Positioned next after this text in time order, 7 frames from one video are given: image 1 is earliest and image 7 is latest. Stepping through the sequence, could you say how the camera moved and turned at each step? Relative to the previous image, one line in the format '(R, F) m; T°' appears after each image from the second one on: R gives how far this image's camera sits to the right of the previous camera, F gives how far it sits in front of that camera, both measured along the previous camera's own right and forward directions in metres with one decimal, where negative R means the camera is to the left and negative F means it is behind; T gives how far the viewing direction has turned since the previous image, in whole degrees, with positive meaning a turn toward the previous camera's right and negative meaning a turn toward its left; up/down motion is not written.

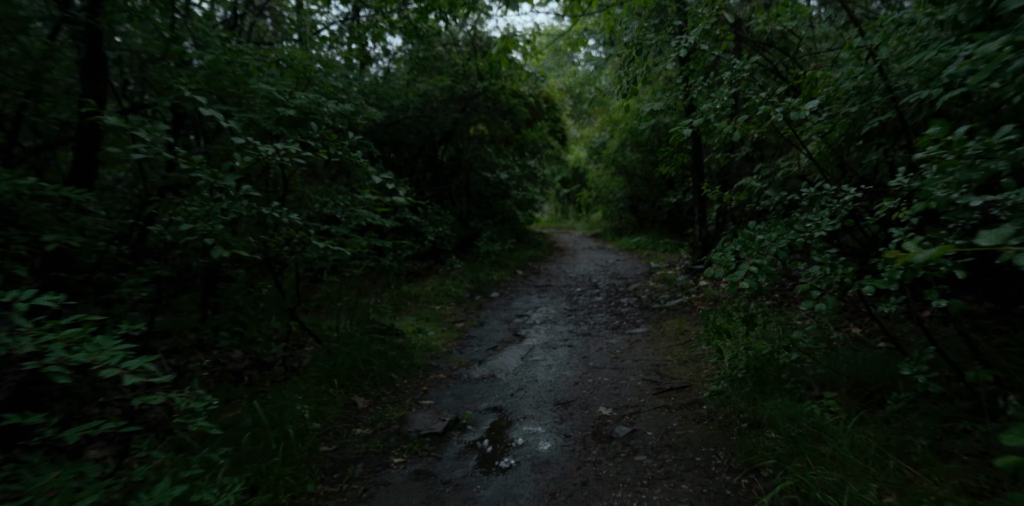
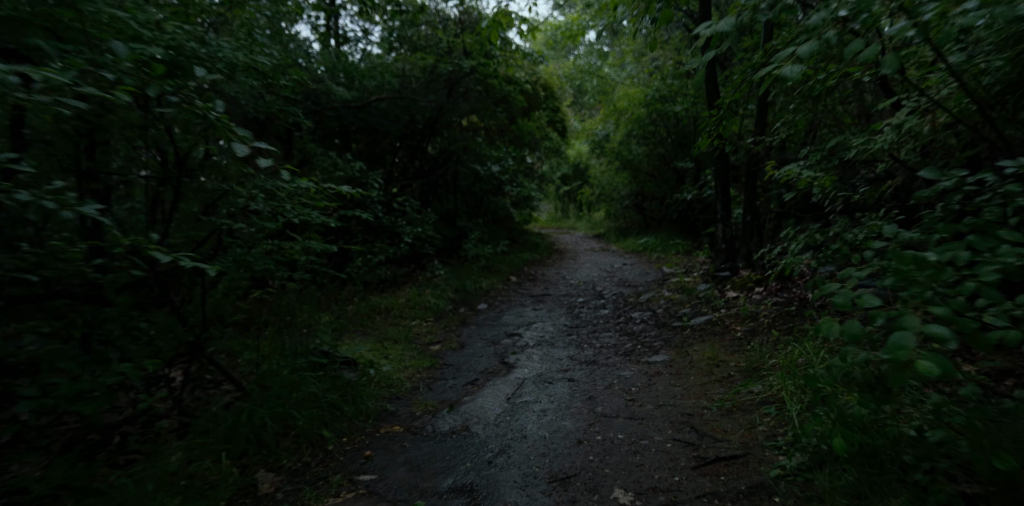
(+0.1, +1.2) m; 0°
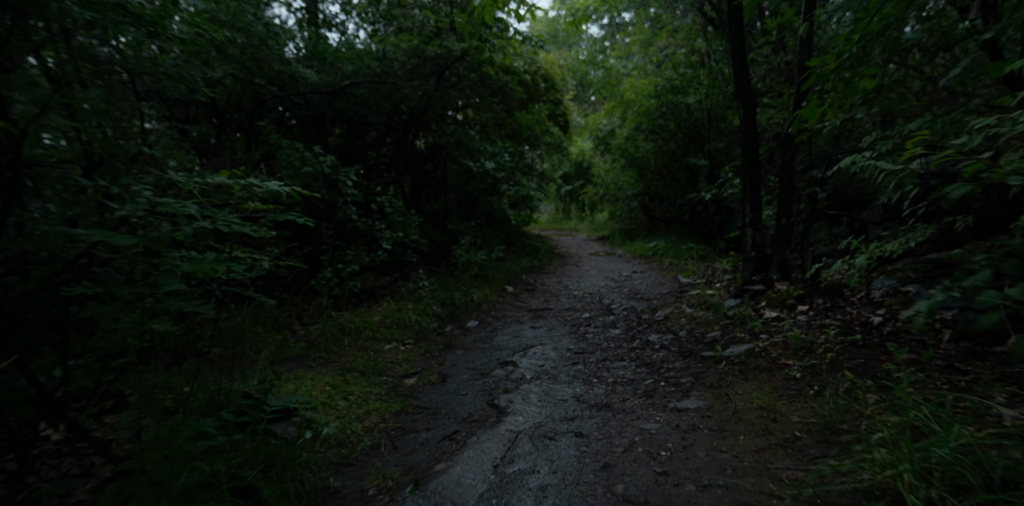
(+0.1, +1.0) m; 0°
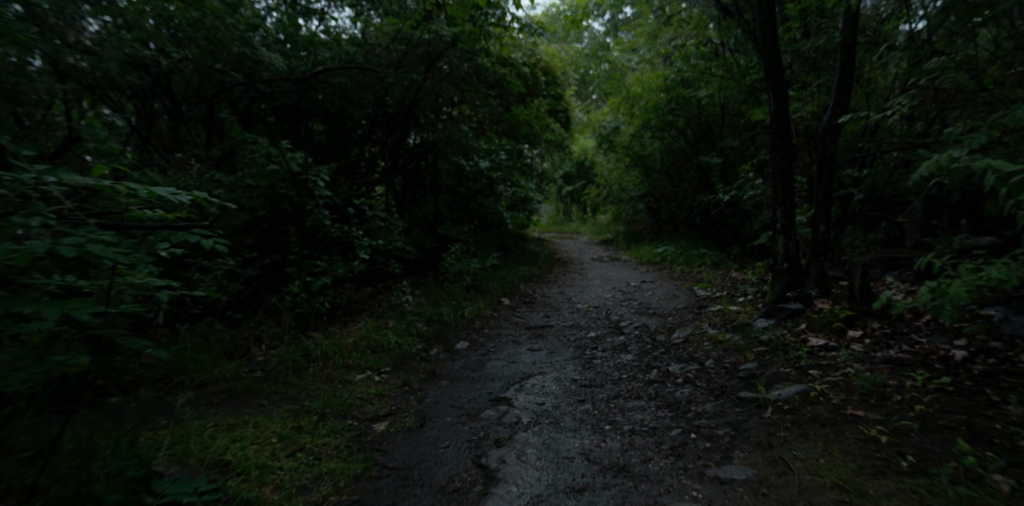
(0.0, +0.8) m; 0°
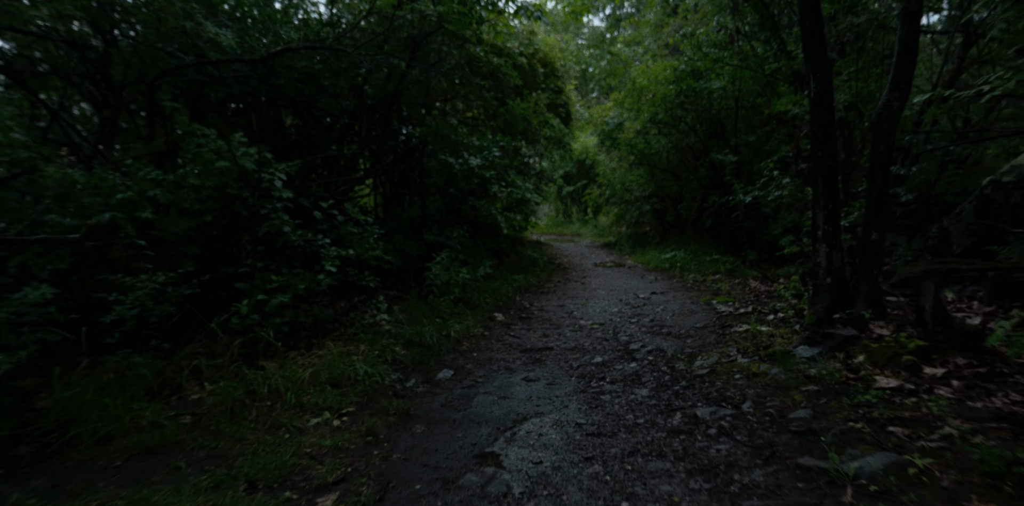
(+0.1, +0.9) m; 0°
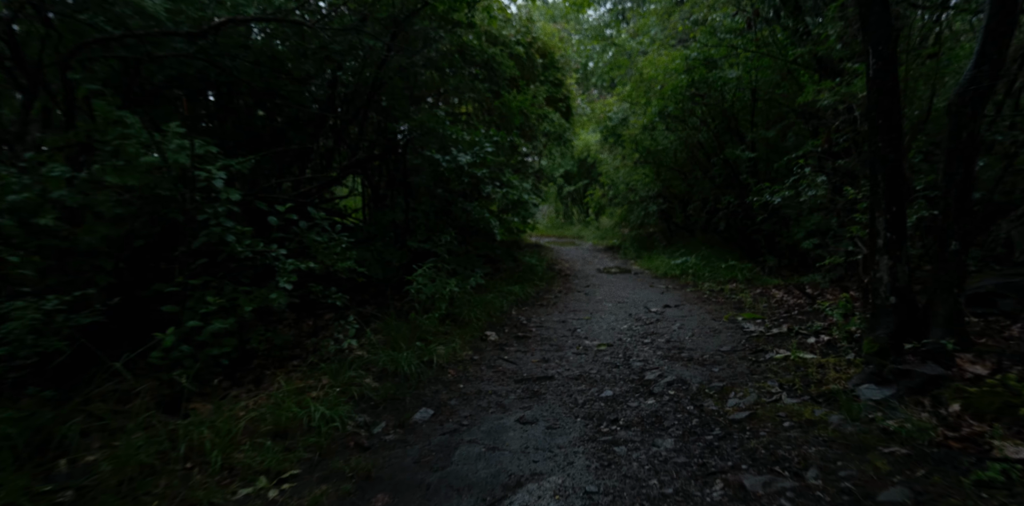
(+0.1, +0.8) m; 0°
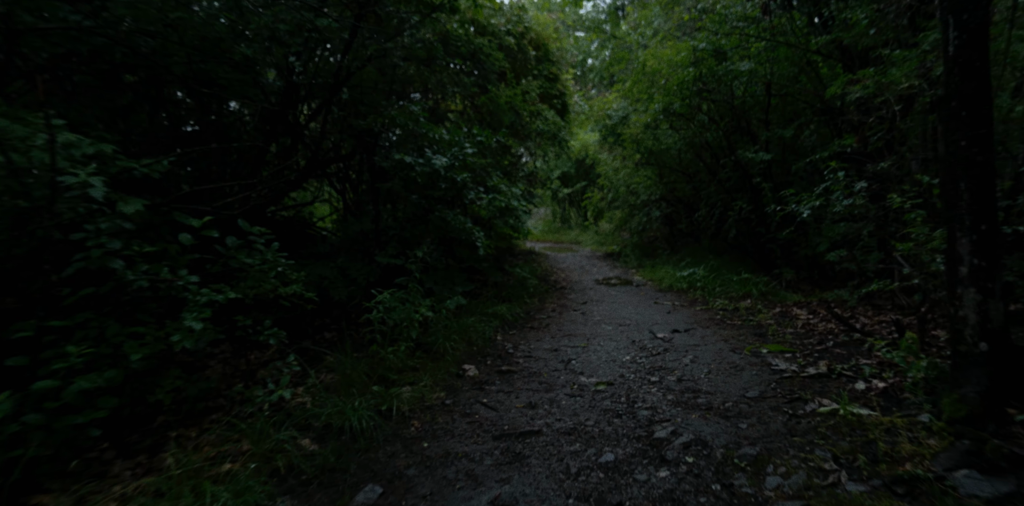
(+0.1, +0.9) m; 0°
